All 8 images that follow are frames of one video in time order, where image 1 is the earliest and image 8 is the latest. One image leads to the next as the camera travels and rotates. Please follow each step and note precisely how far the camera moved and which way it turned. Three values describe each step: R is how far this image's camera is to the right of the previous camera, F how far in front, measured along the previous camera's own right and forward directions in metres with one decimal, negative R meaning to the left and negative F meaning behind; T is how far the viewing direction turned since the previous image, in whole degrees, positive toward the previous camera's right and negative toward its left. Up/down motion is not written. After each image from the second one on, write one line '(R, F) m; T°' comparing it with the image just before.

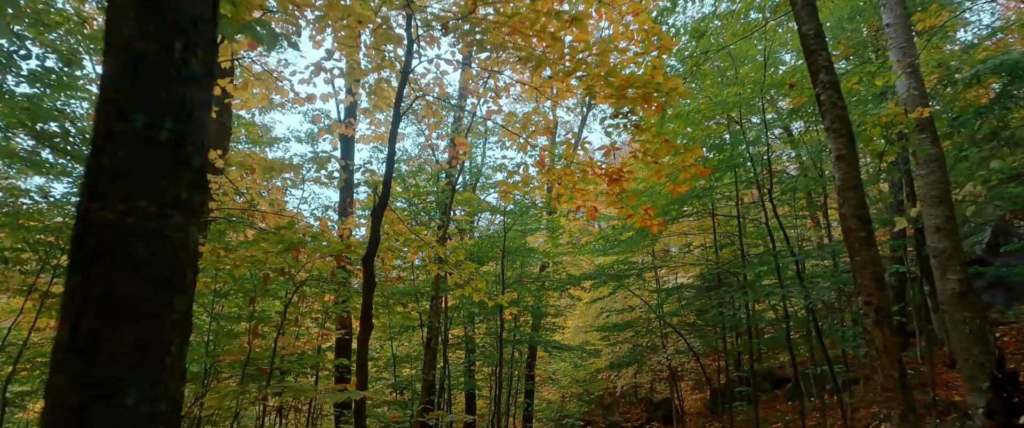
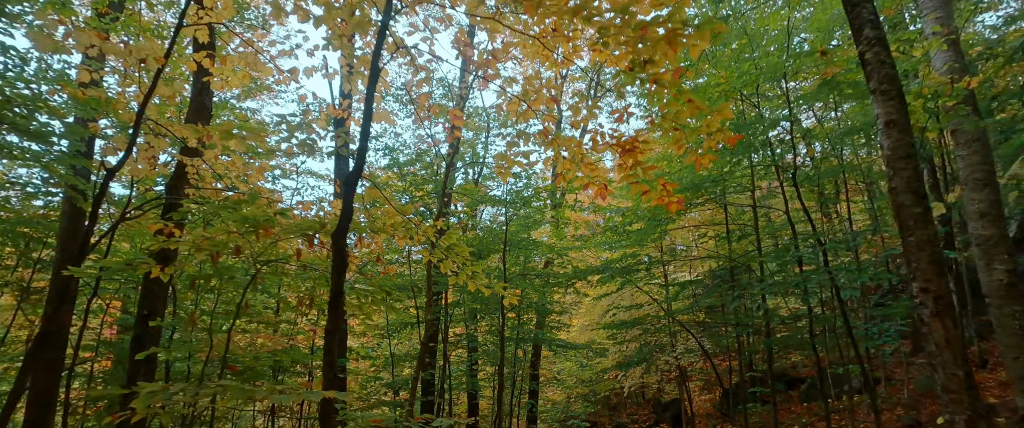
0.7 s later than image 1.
(0.0, +0.5) m; 0°
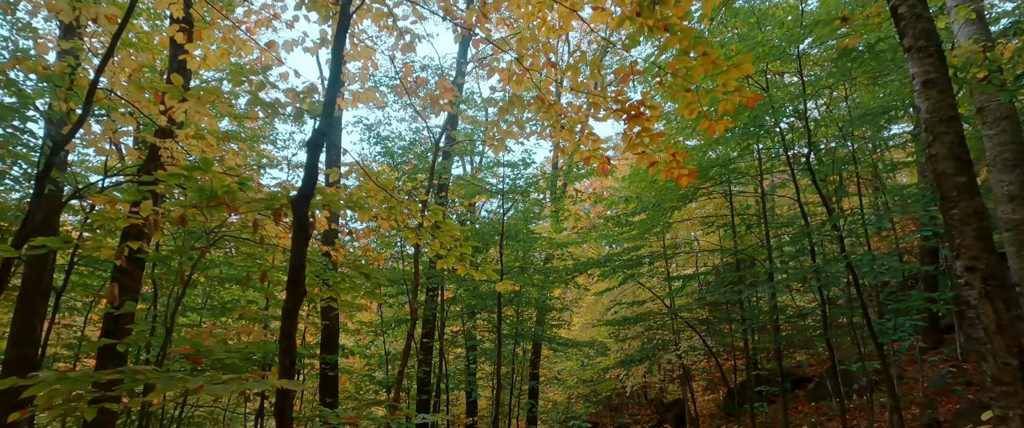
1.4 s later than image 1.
(0.0, +0.4) m; 0°
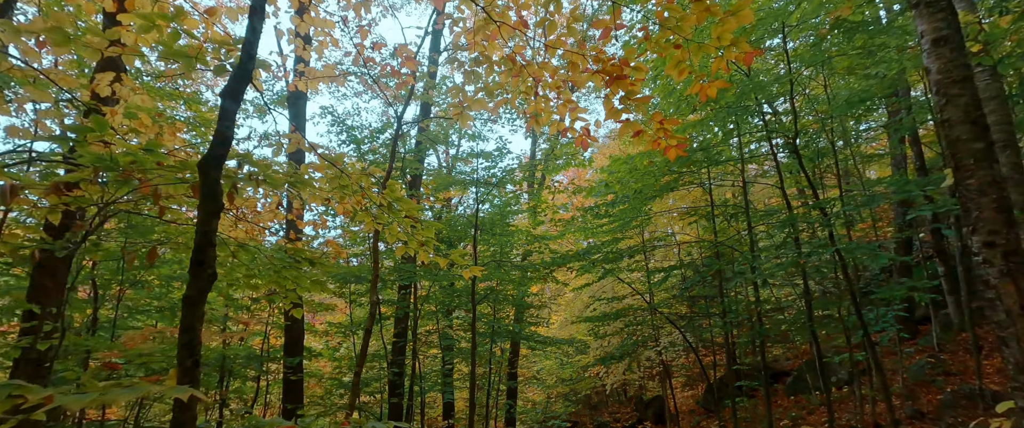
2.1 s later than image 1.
(0.0, +0.4) m; +2°
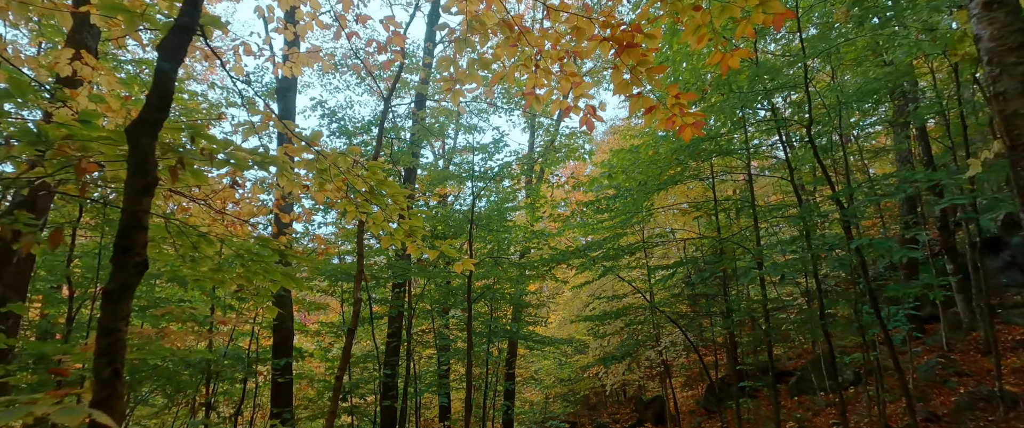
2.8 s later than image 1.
(0.0, +0.3) m; 0°
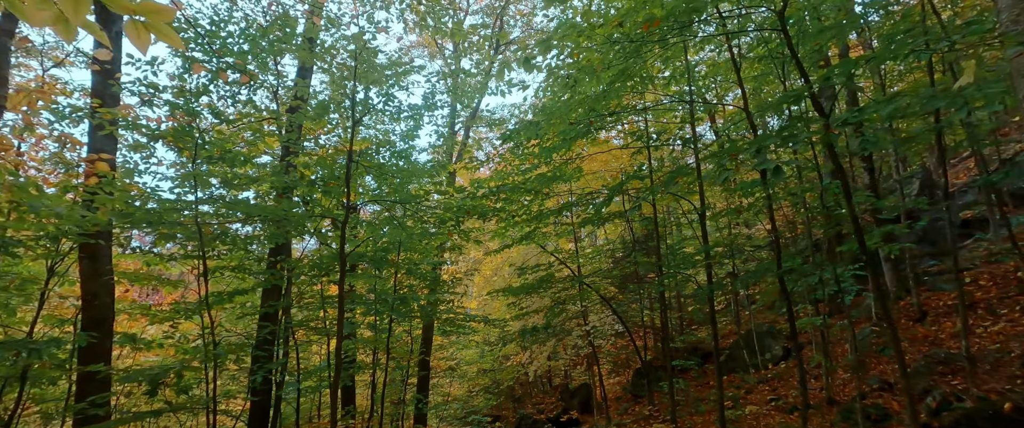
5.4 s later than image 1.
(+0.3, +1.2) m; +6°
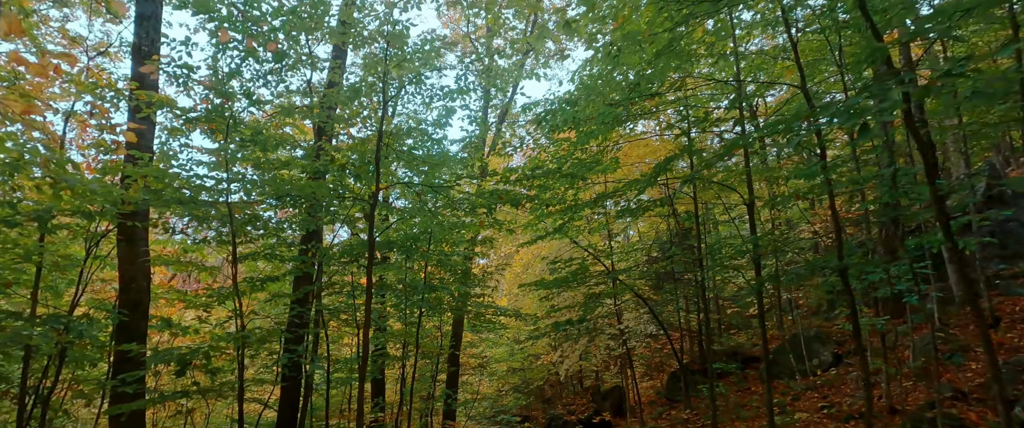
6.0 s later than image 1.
(-0.1, +0.4) m; -3°
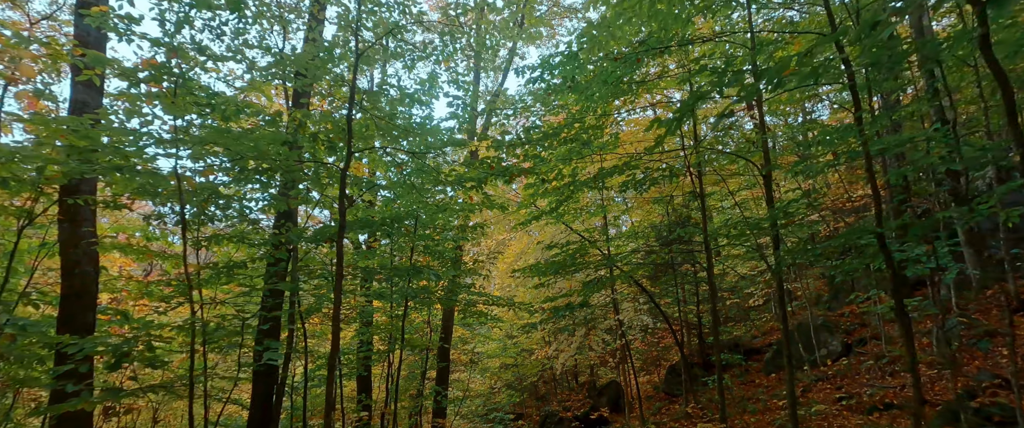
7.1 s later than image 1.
(0.0, +0.6) m; +1°
